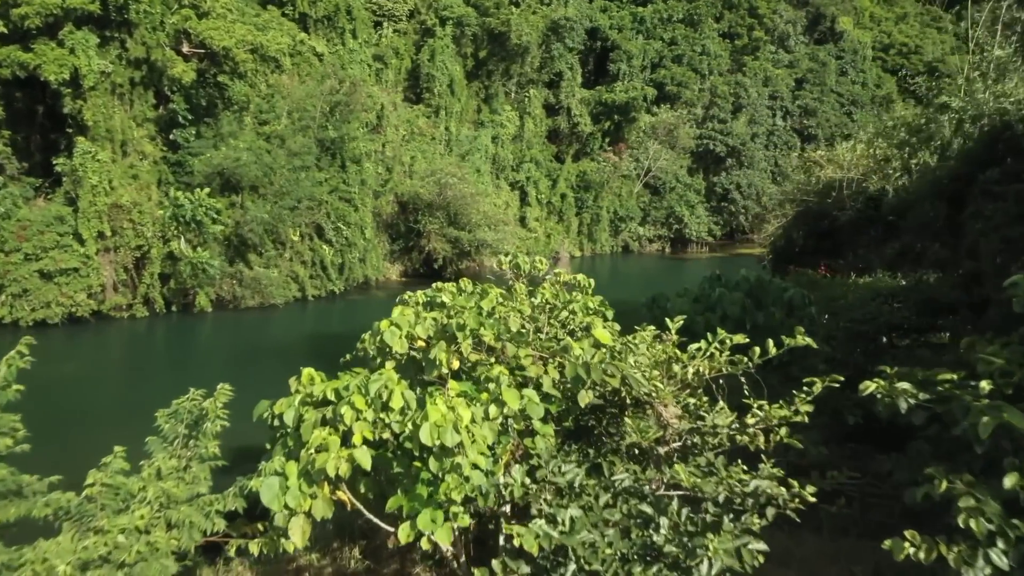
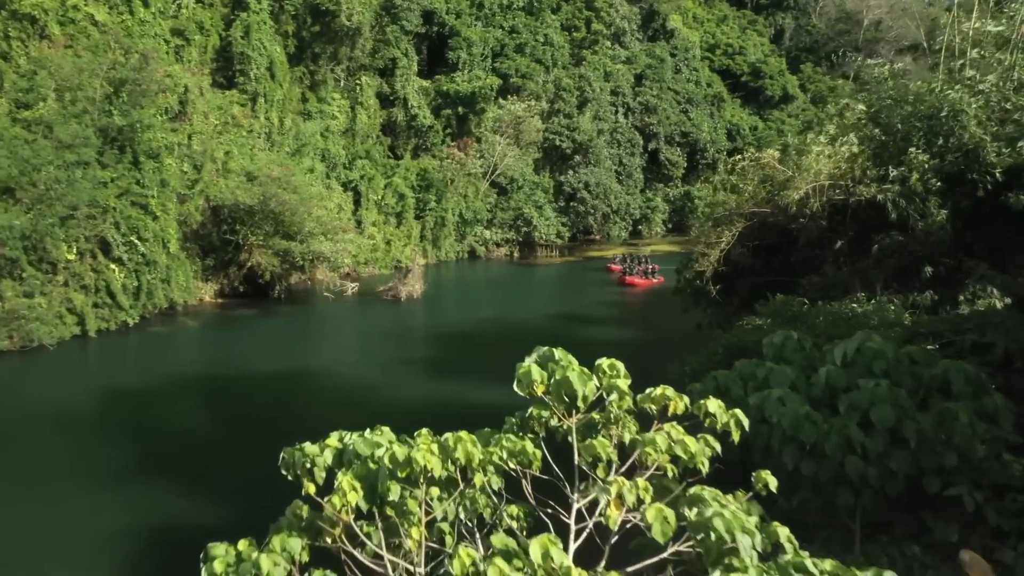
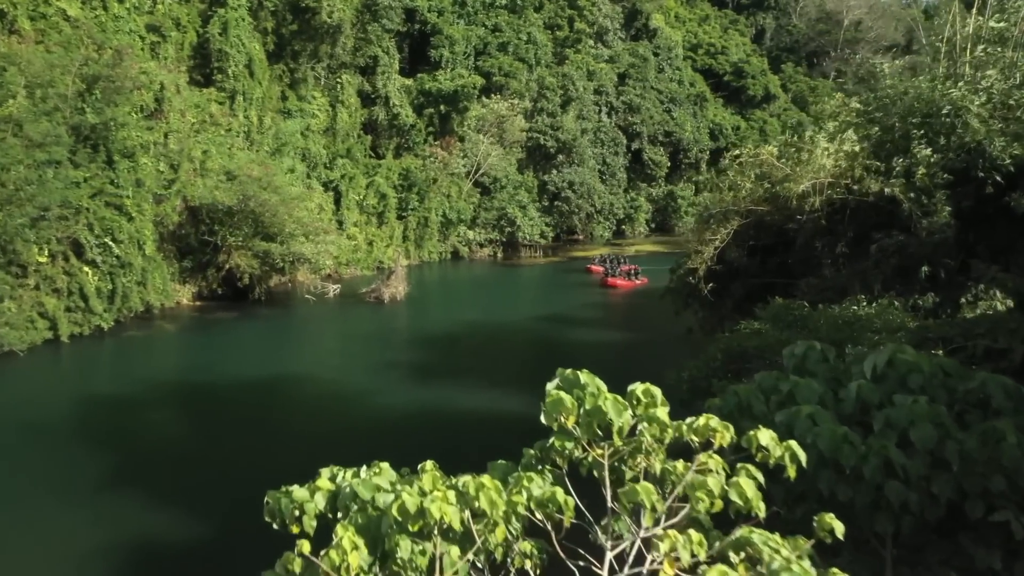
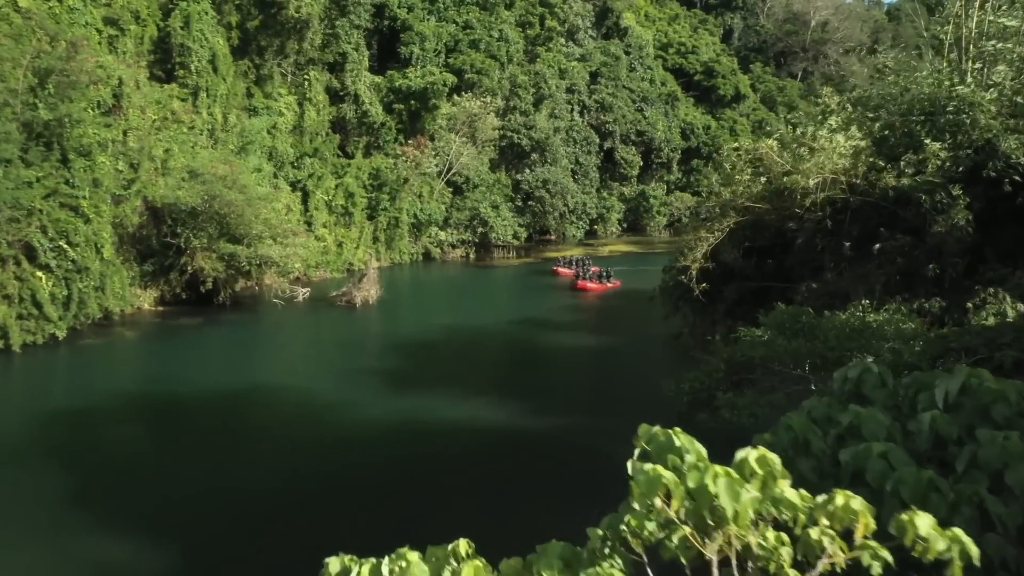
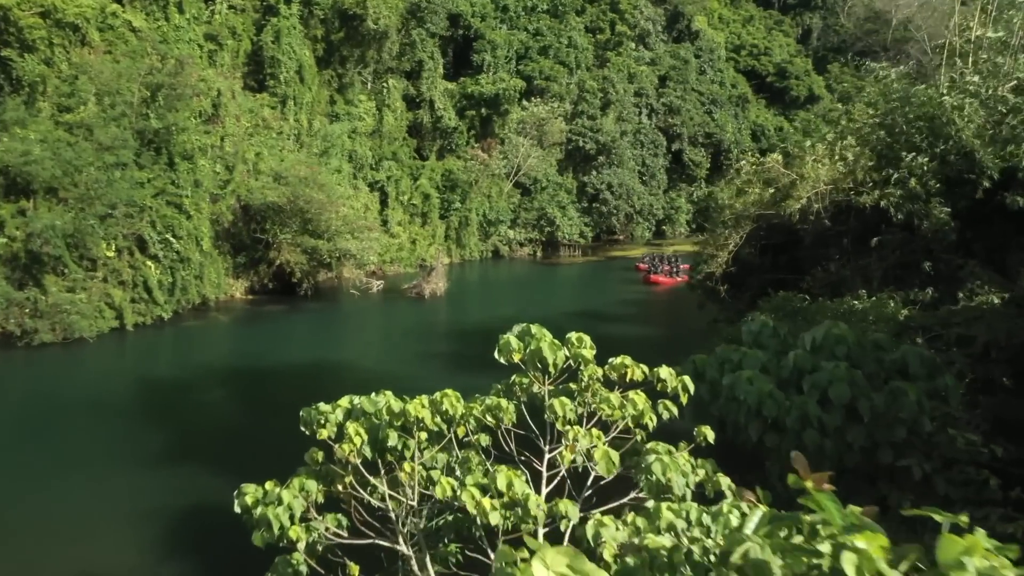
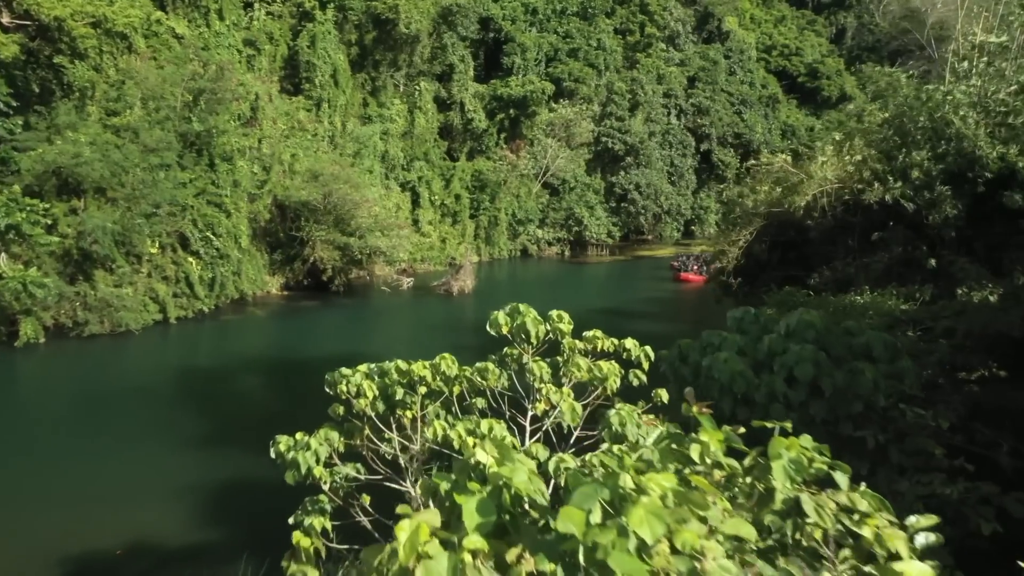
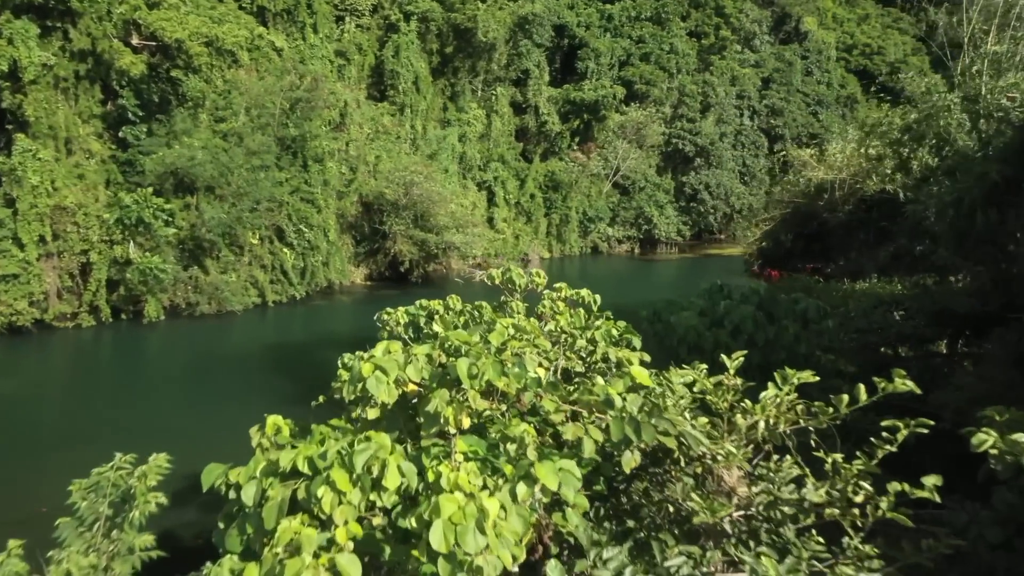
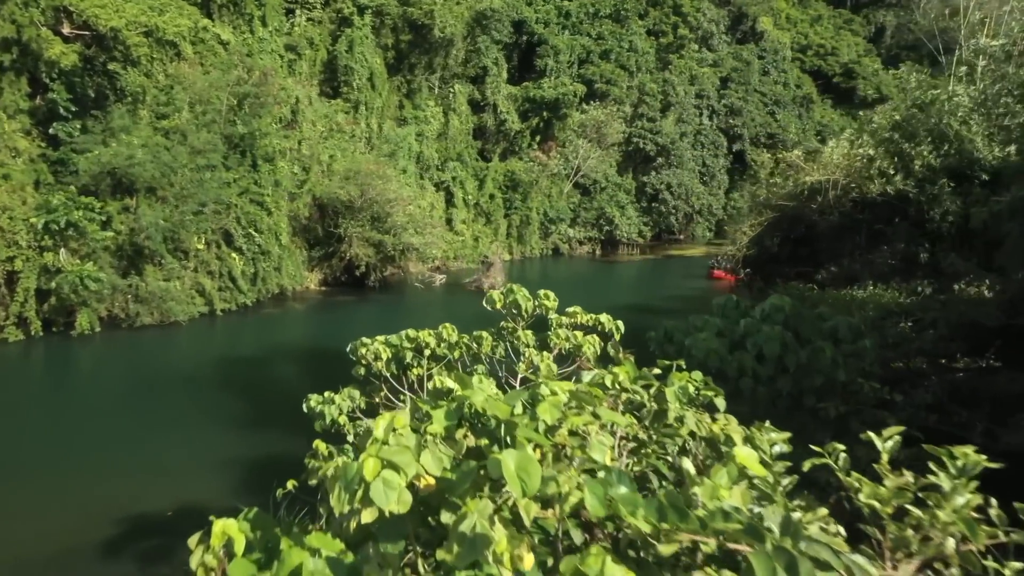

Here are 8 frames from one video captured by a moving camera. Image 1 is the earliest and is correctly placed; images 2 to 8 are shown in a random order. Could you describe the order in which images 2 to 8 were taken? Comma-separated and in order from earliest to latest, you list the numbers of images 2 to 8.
7, 8, 6, 5, 2, 3, 4
